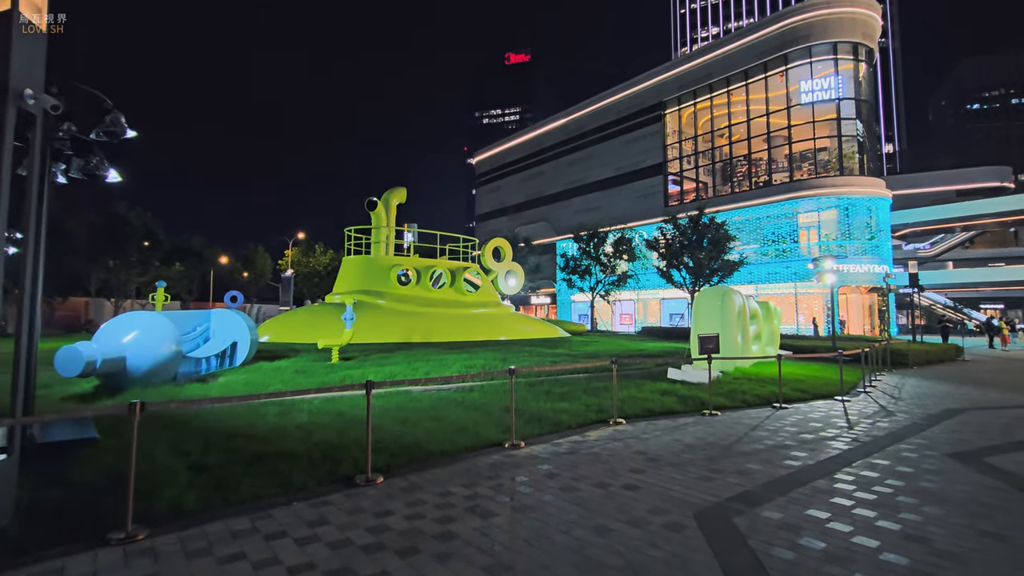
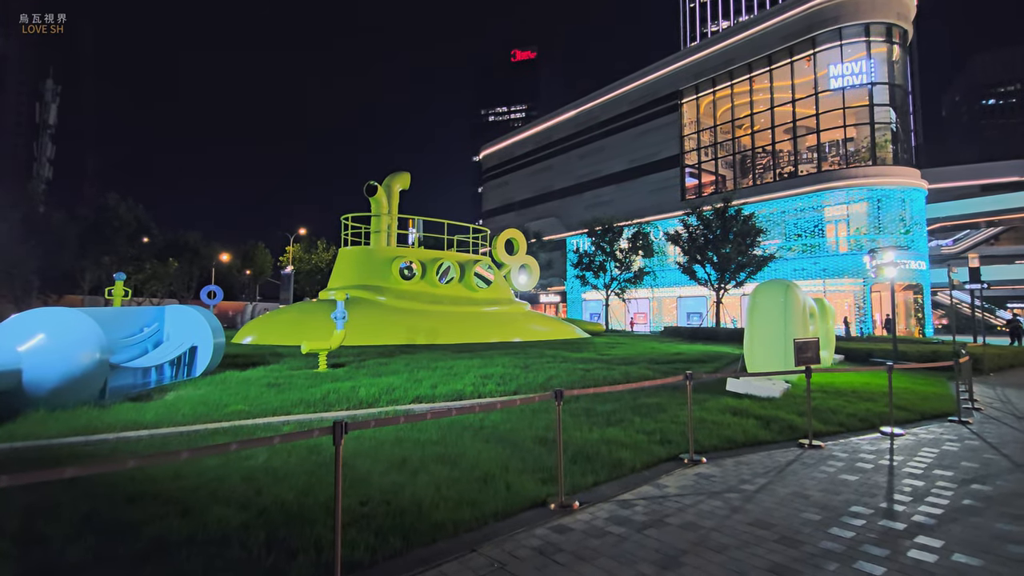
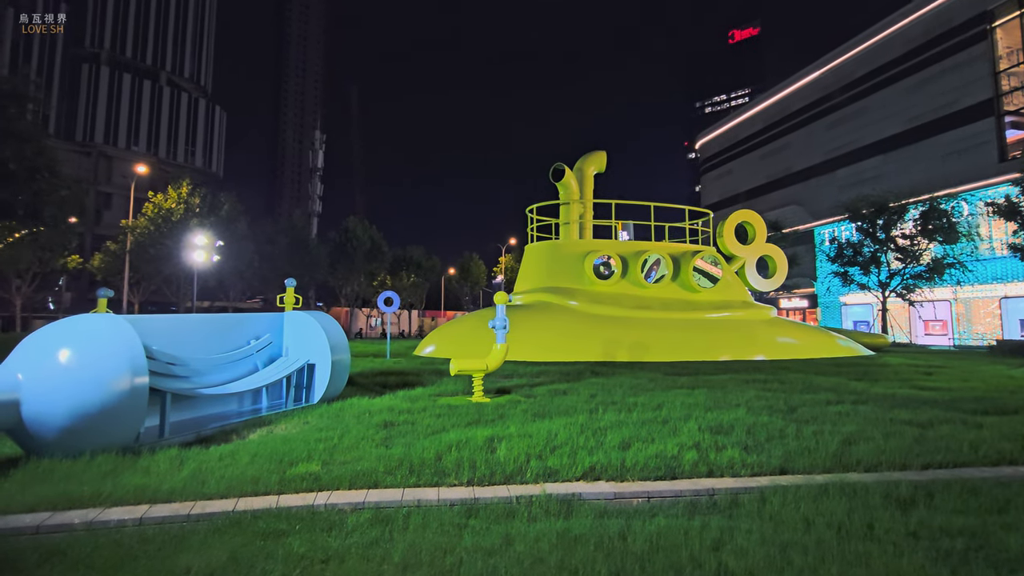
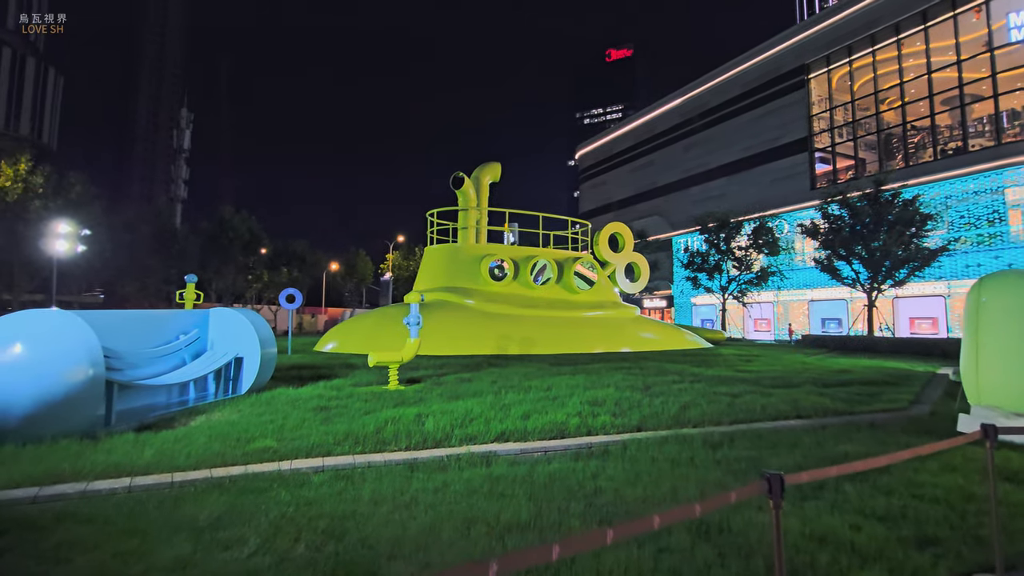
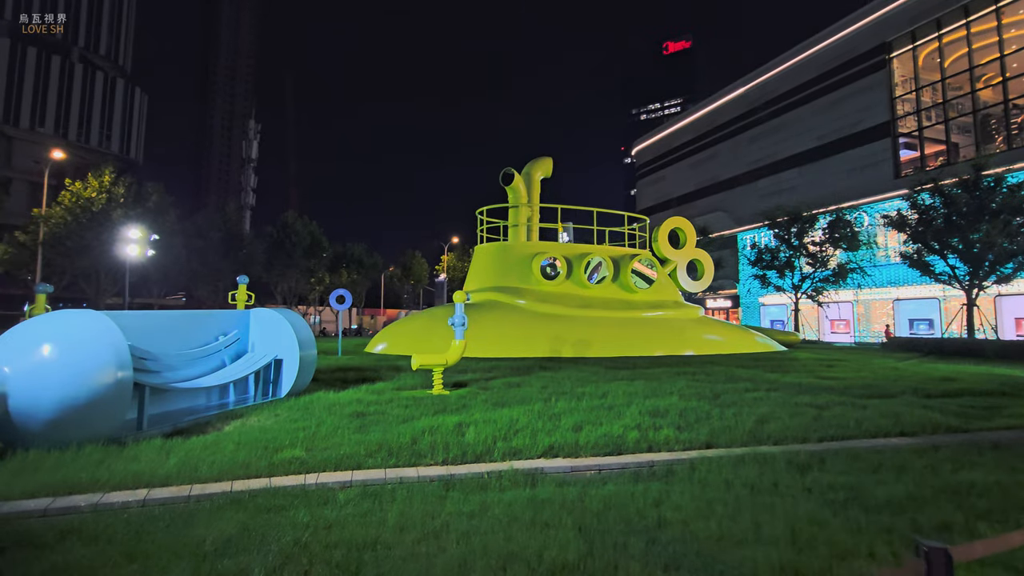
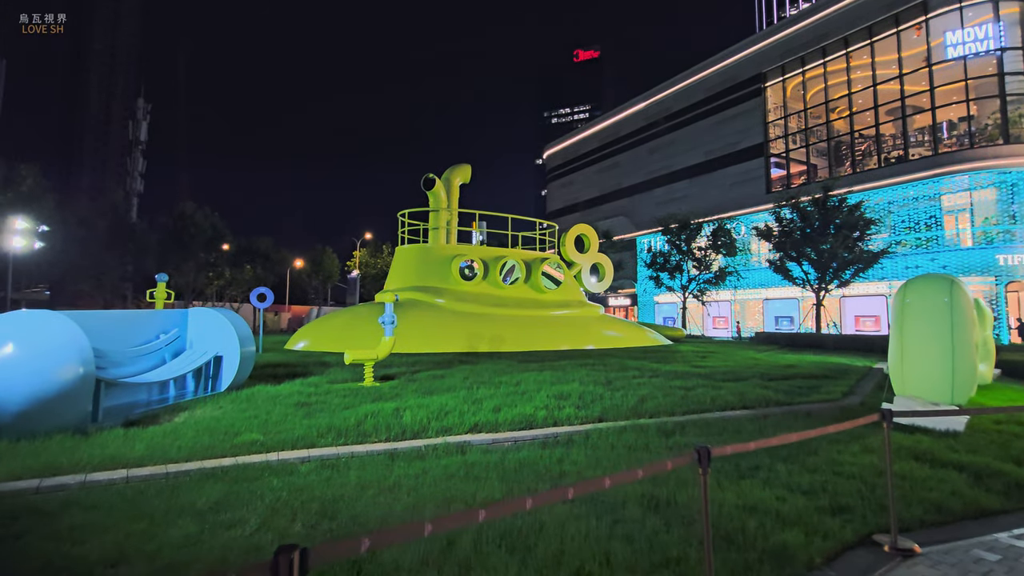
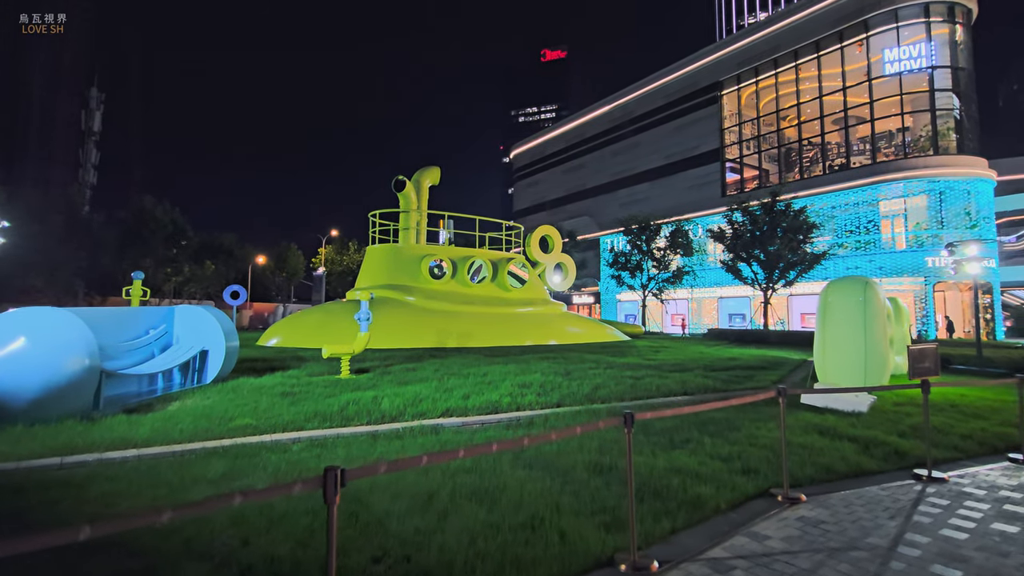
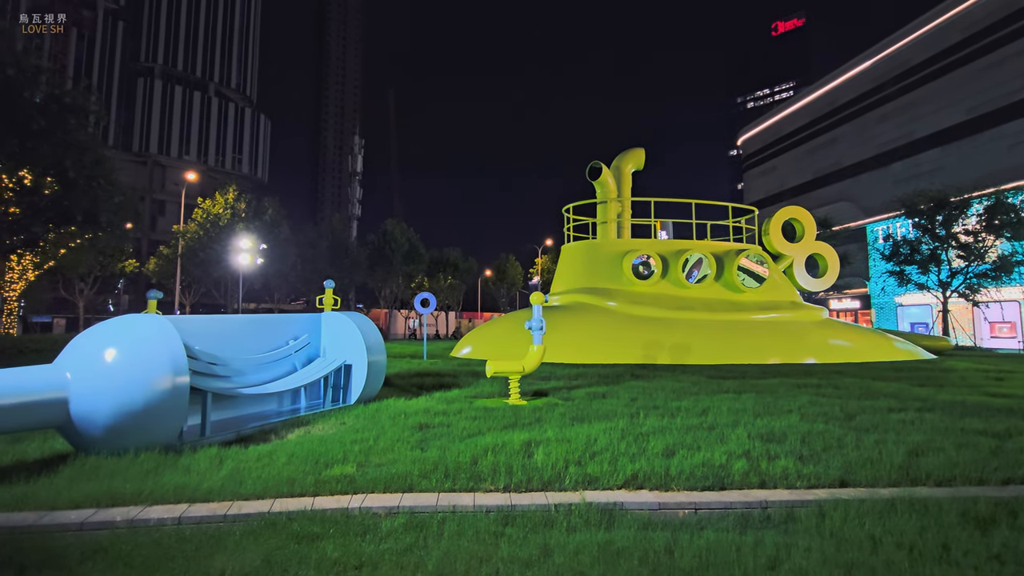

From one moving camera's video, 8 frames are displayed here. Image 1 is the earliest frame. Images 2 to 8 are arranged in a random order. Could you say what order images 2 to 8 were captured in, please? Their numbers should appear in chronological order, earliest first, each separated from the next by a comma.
2, 7, 6, 4, 5, 3, 8
